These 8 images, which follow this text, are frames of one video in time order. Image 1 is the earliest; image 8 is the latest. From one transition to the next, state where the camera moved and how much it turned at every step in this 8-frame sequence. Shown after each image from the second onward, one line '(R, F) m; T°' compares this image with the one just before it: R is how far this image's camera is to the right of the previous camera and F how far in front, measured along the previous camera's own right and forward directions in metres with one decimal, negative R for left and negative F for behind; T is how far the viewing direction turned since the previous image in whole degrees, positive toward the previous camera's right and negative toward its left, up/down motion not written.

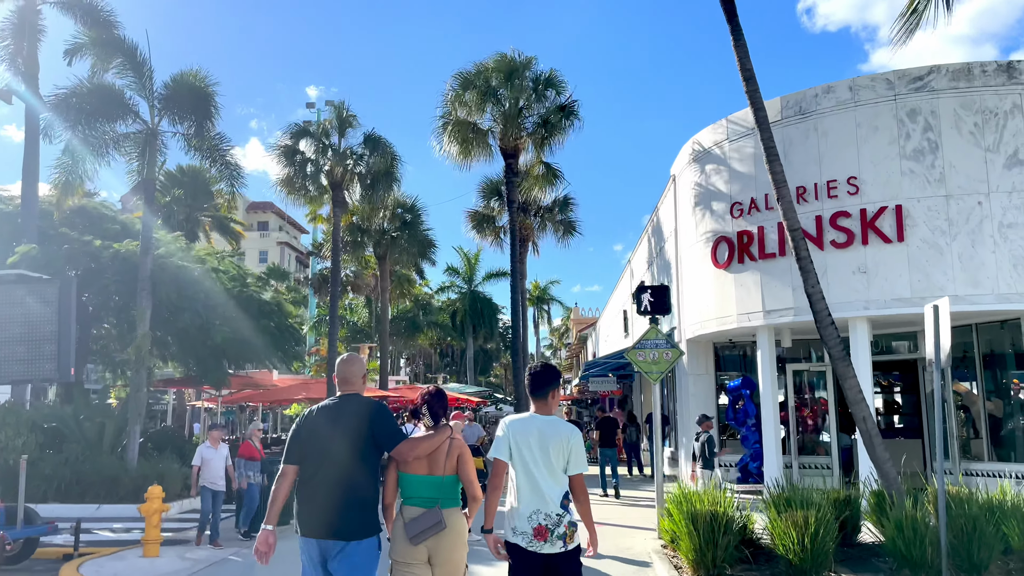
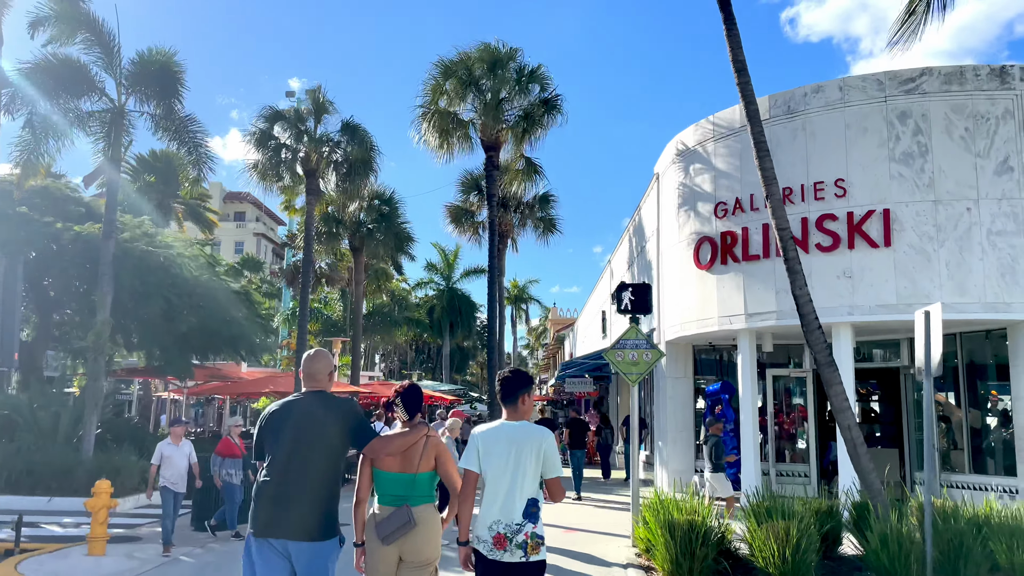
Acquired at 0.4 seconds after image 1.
(0.0, +0.4) m; +1°
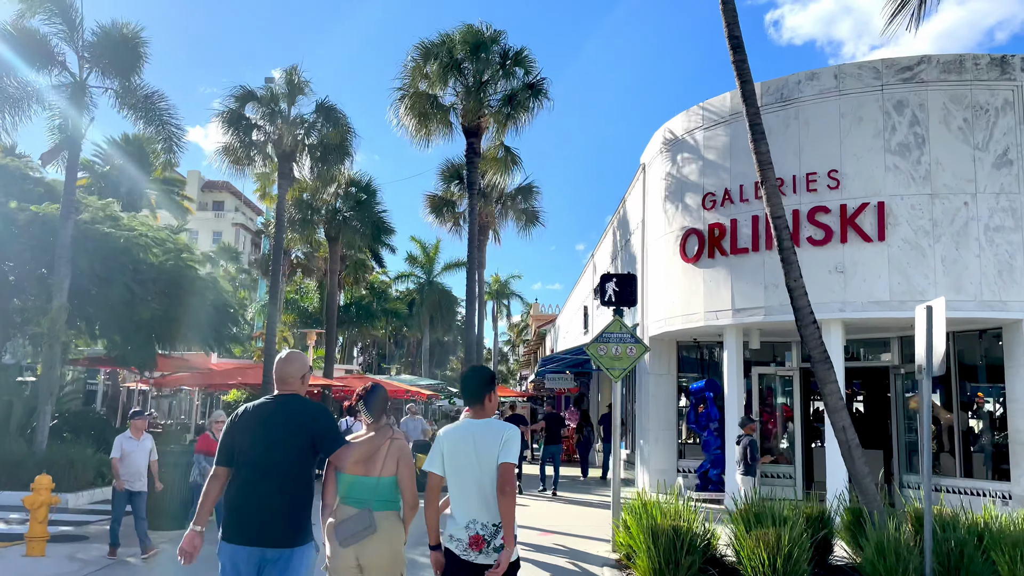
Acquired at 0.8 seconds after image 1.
(+0.1, +0.6) m; +1°
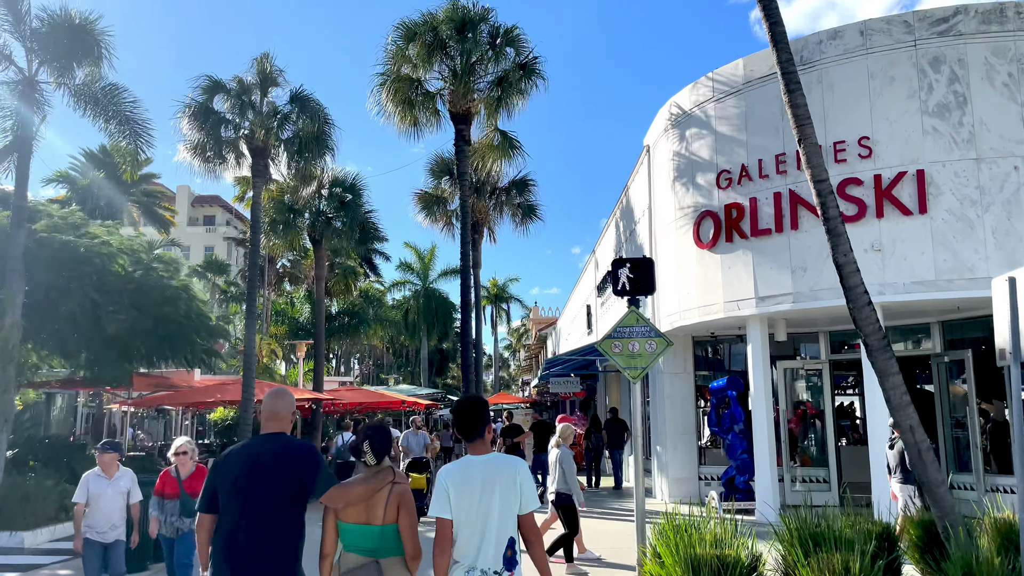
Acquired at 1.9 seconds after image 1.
(0.0, +1.3) m; 0°
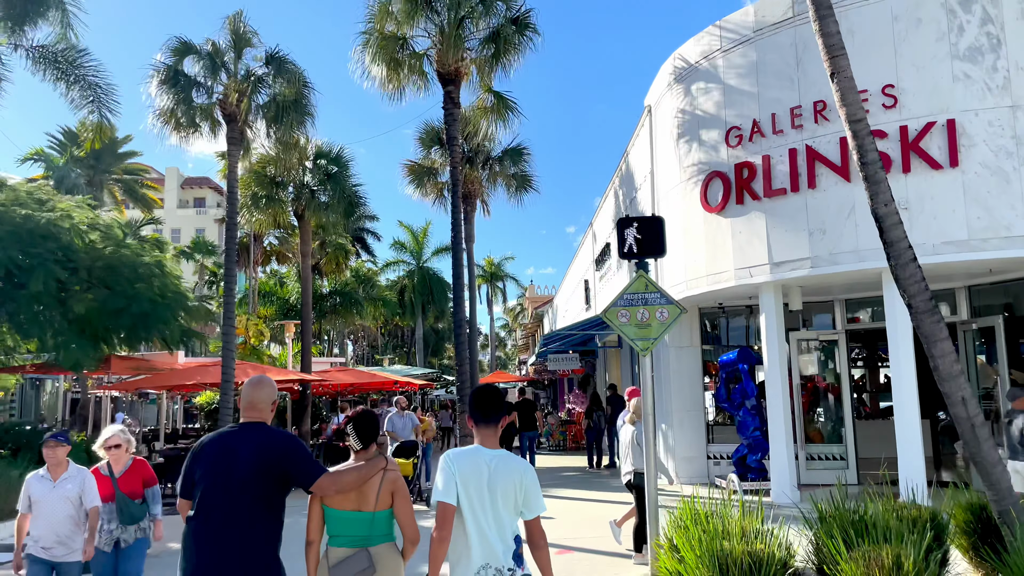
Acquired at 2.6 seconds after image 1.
(0.0, +0.9) m; 0°
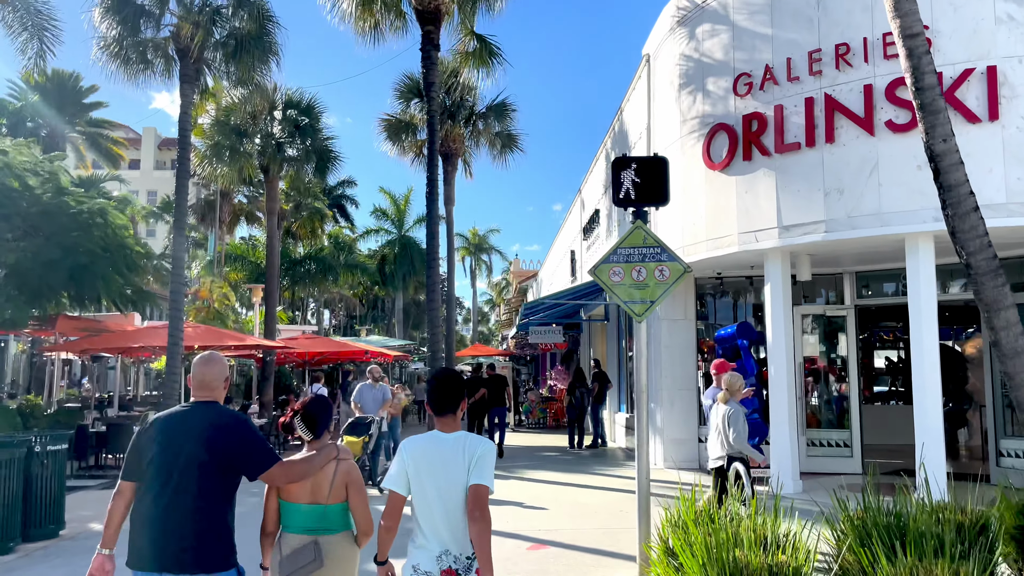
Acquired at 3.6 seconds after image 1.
(+0.1, +1.2) m; +1°
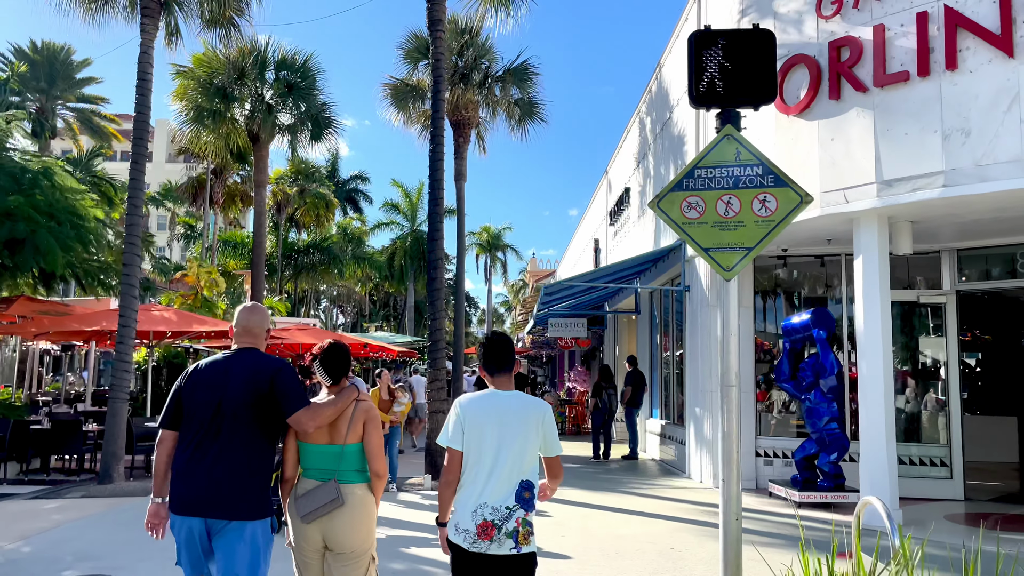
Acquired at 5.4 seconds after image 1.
(0.0, +2.1) m; -1°
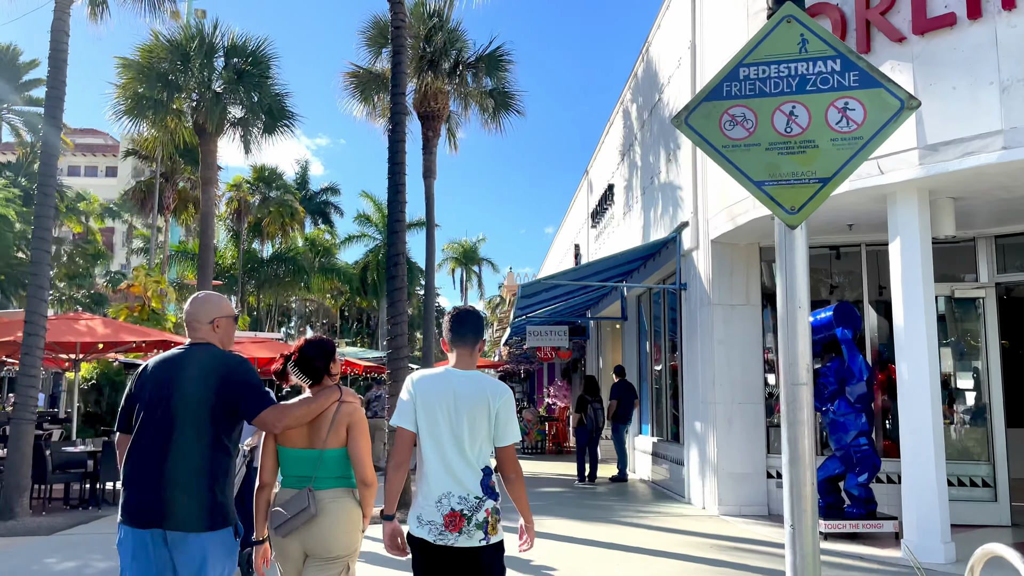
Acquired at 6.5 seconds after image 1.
(+0.1, +1.3) m; +2°
